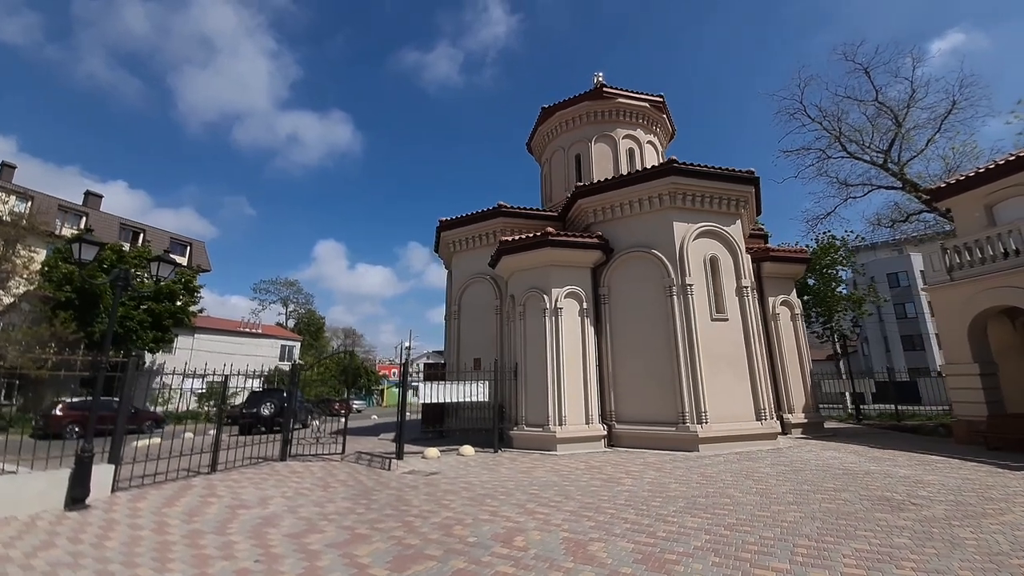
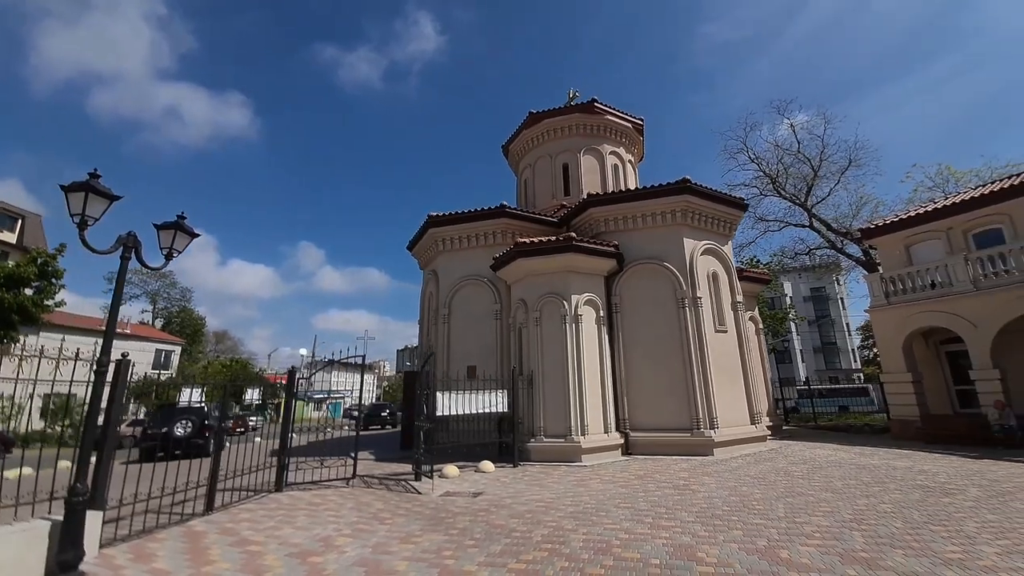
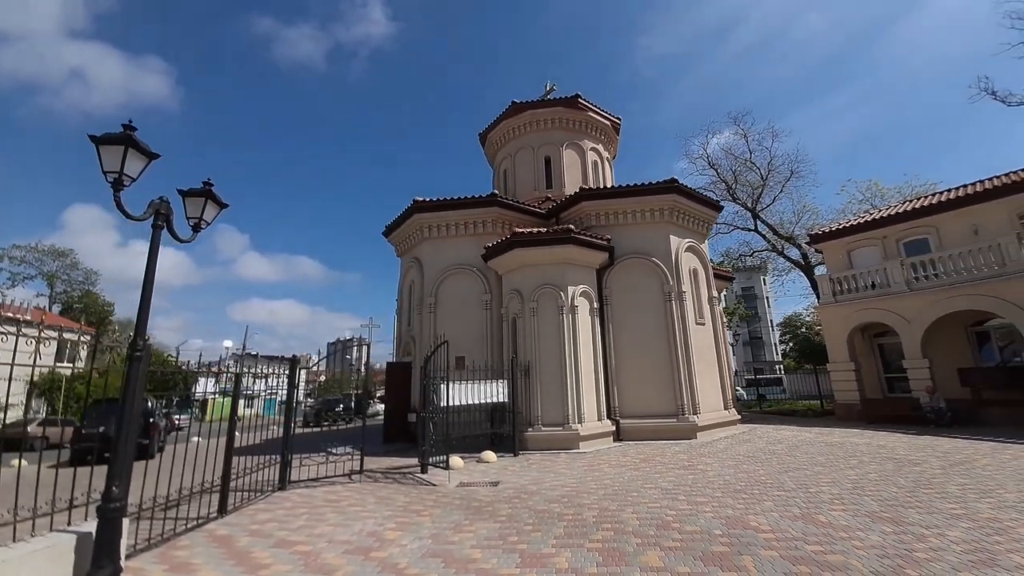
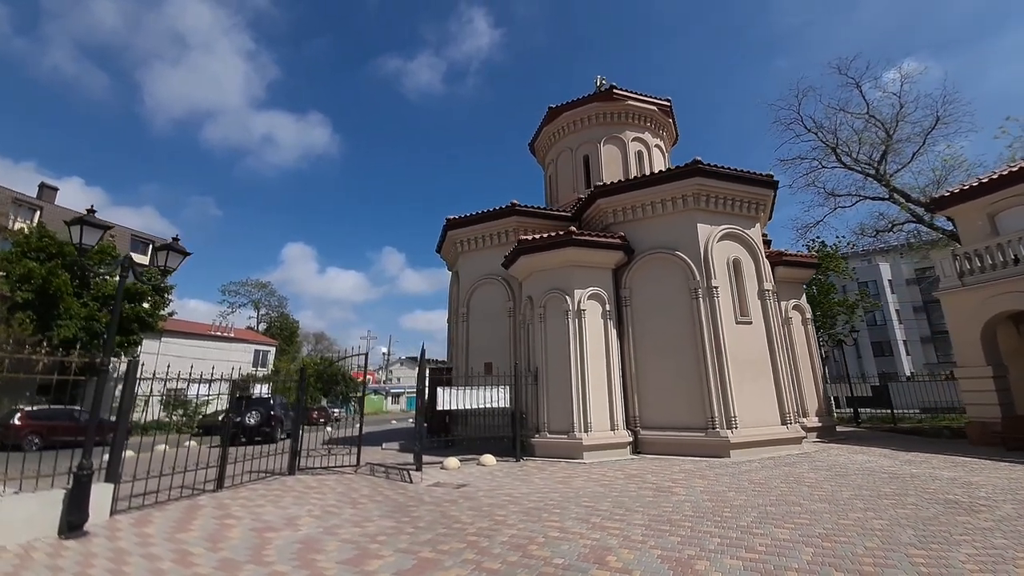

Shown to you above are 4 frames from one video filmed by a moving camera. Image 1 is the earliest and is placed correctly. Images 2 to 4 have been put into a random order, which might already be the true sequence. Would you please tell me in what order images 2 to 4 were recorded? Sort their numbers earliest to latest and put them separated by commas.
4, 2, 3
